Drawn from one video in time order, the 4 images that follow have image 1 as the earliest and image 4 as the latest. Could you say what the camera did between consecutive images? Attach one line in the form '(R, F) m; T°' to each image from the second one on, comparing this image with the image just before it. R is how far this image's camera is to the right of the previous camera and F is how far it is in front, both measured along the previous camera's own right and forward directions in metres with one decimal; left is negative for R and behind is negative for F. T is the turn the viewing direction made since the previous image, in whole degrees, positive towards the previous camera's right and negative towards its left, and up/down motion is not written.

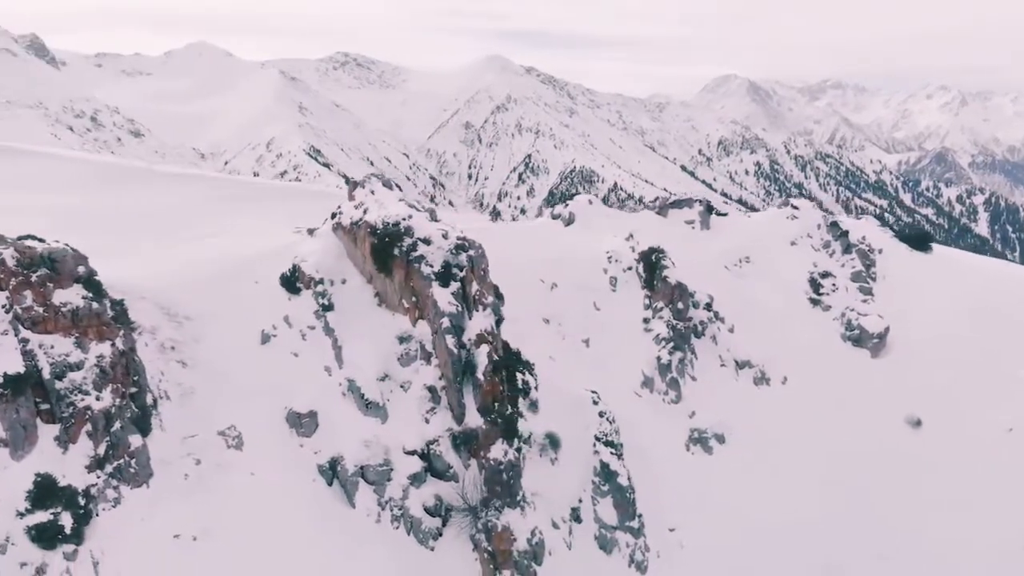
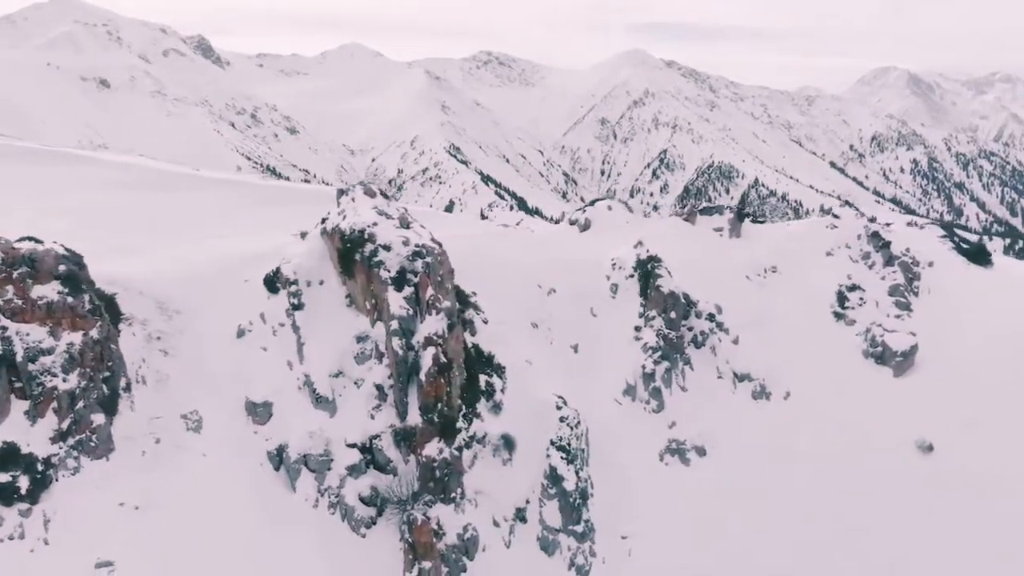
(+9.6, -1.0) m; -8°
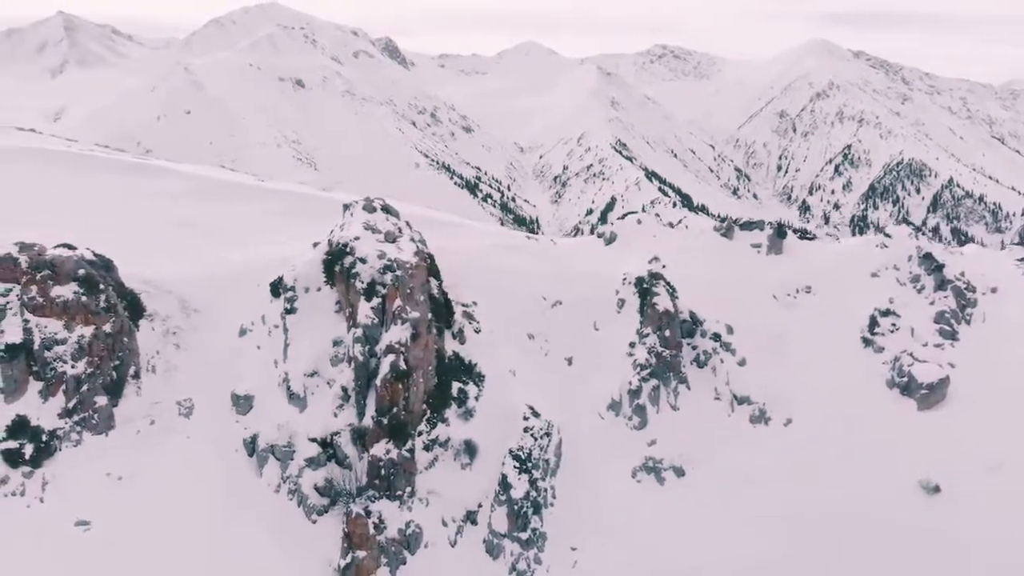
(+10.9, -1.6) m; -10°
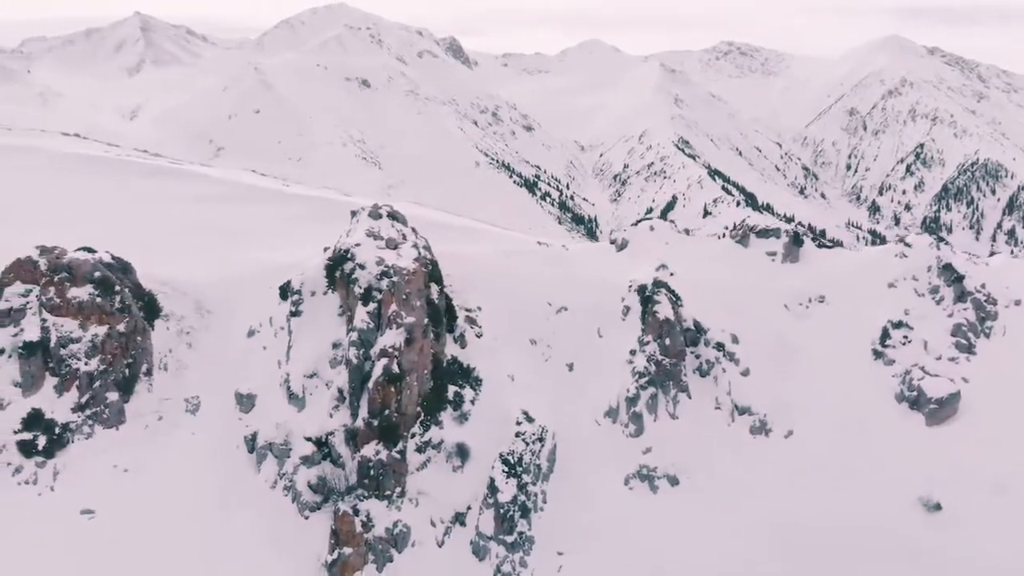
(+3.6, -1.0) m; -3°
